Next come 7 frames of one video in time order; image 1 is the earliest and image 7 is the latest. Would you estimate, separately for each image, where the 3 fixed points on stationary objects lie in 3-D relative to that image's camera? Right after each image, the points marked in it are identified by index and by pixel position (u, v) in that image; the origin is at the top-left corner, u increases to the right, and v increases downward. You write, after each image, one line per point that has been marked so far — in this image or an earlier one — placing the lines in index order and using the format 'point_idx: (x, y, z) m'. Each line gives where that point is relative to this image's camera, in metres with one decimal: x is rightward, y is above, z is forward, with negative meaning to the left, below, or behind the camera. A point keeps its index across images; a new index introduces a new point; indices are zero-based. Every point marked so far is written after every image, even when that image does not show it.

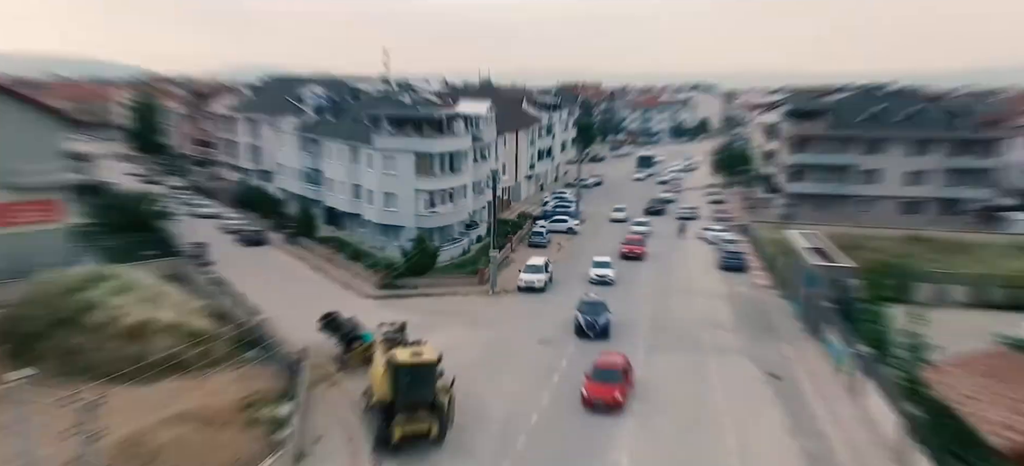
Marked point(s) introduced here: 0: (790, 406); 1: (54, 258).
0: (+5.8, -3.9, +15.2) m
1: (-12.4, -1.3, +19.0) m
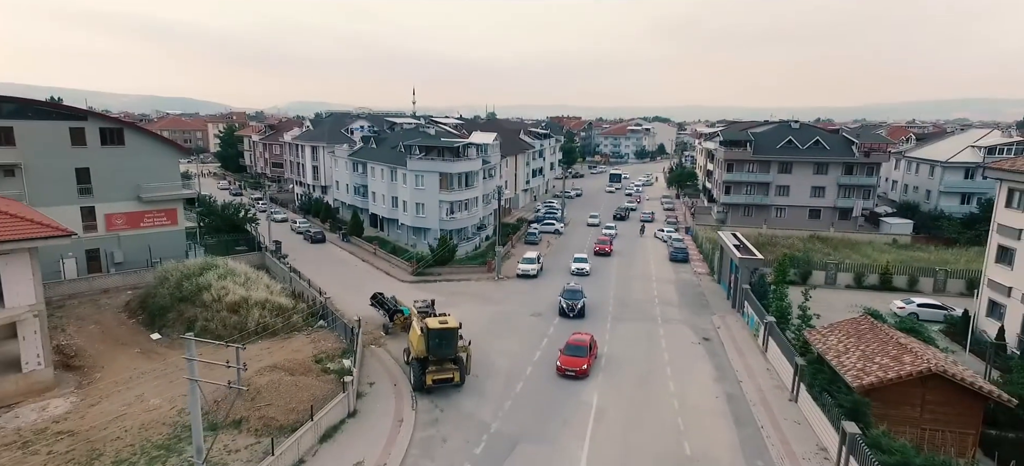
0: (+5.7, -4.0, +20.4) m
1: (-12.6, -1.5, +23.5) m
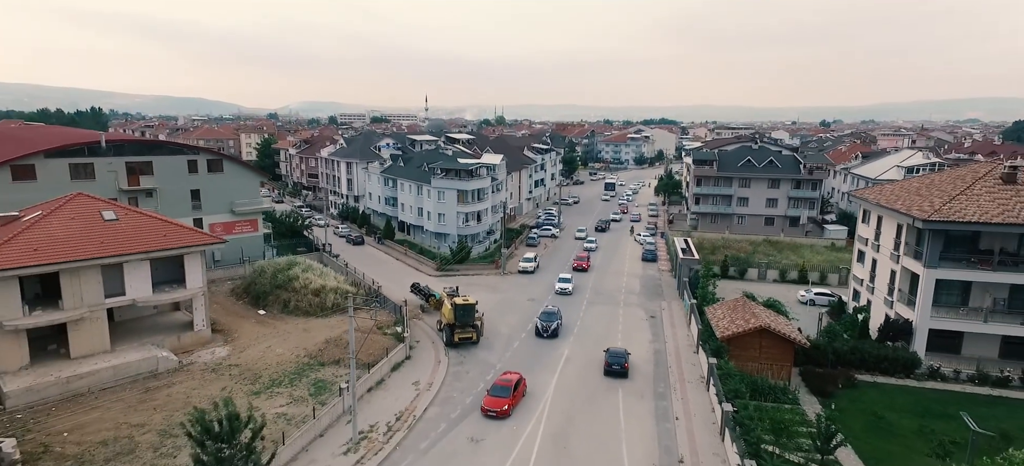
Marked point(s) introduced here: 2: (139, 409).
0: (+5.7, -4.4, +29.1) m
1: (-12.5, -1.8, +32.5) m
2: (-11.8, -5.6, +19.5) m
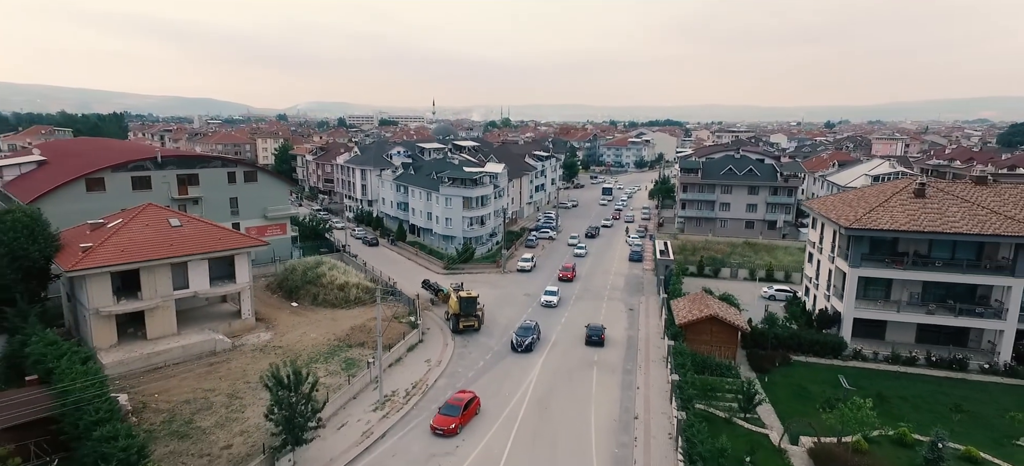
0: (+5.5, -4.6, +34.0) m
1: (-12.7, -2.0, +37.5) m
2: (-12.0, -5.8, +24.5) m
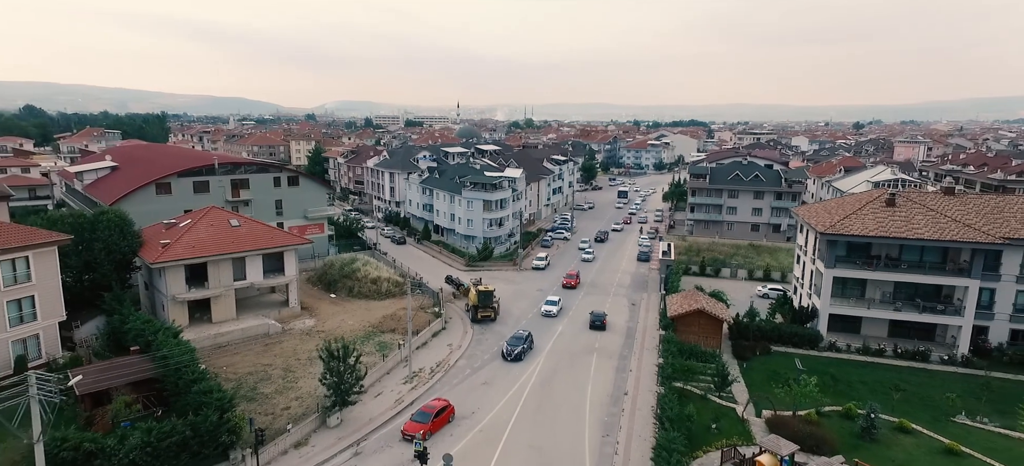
0: (+6.4, -4.7, +37.7) m
1: (-11.7, -1.9, +42.0) m
2: (-11.6, -5.7, +29.0) m
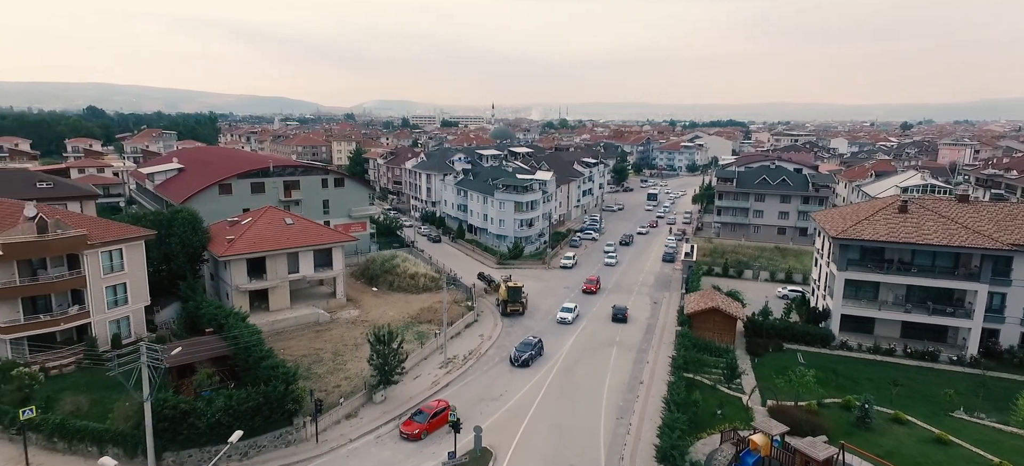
0: (+8.2, -4.8, +40.0) m
1: (-9.5, -1.8, +45.2) m
2: (-10.2, -5.6, +32.2) m
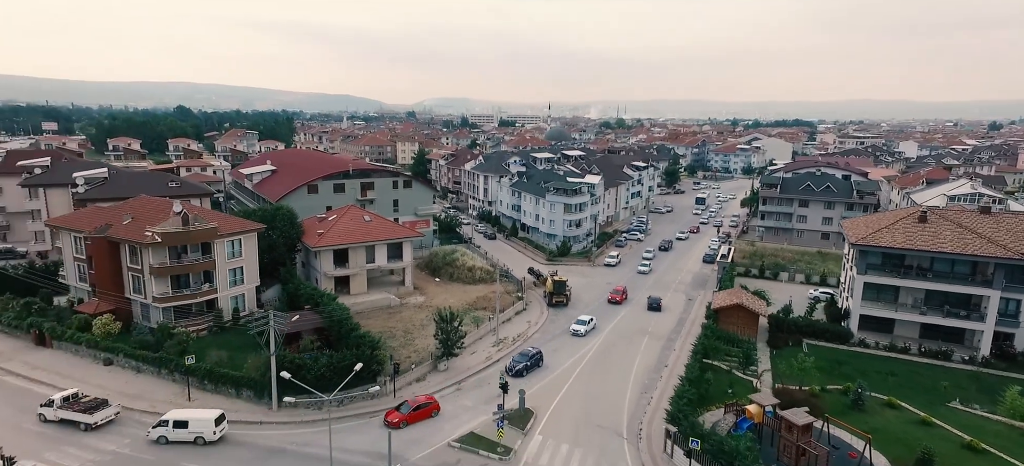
0: (+11.5, -5.0, +43.8) m
1: (-5.6, -1.6, +50.6) m
2: (-7.5, -5.4, +37.8) m
